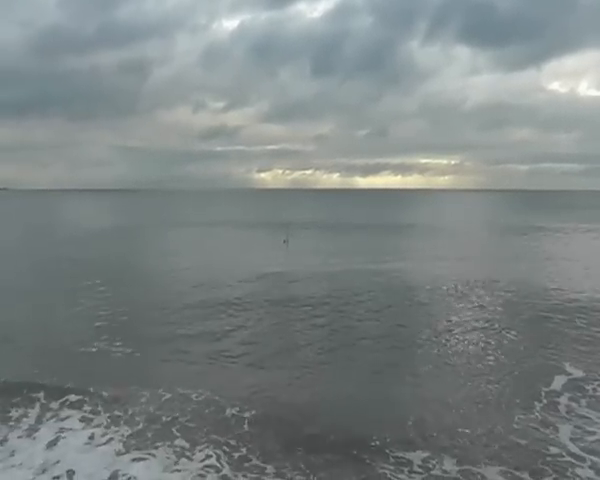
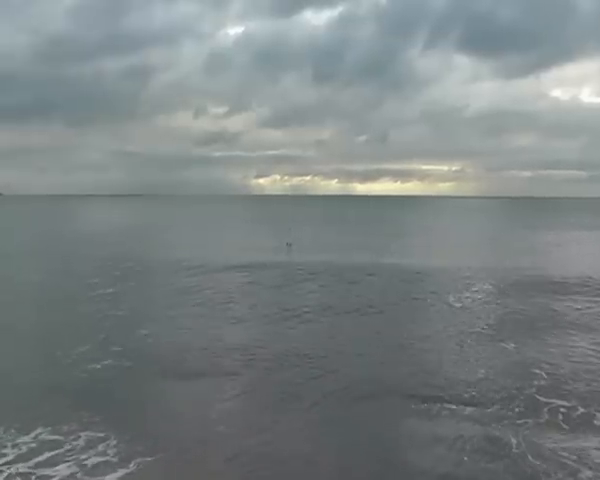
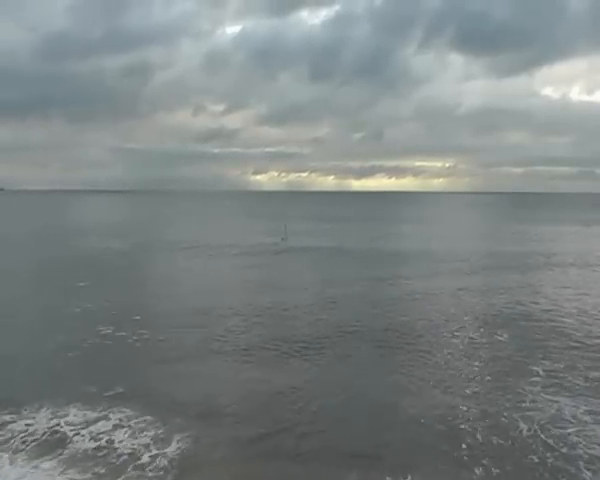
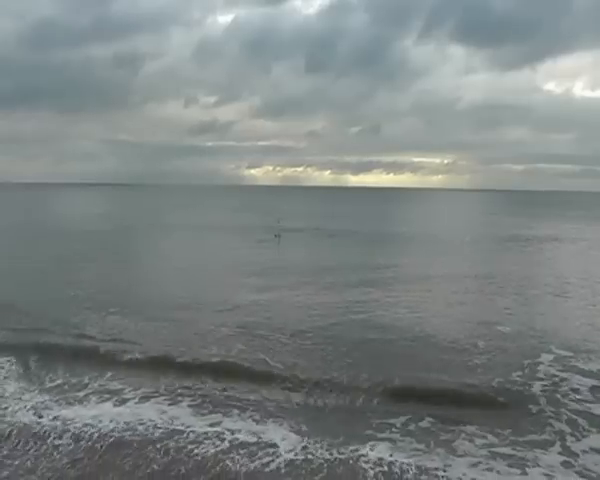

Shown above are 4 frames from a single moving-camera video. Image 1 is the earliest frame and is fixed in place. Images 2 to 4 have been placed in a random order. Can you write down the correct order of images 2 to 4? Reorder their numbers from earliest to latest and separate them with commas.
4, 3, 2
